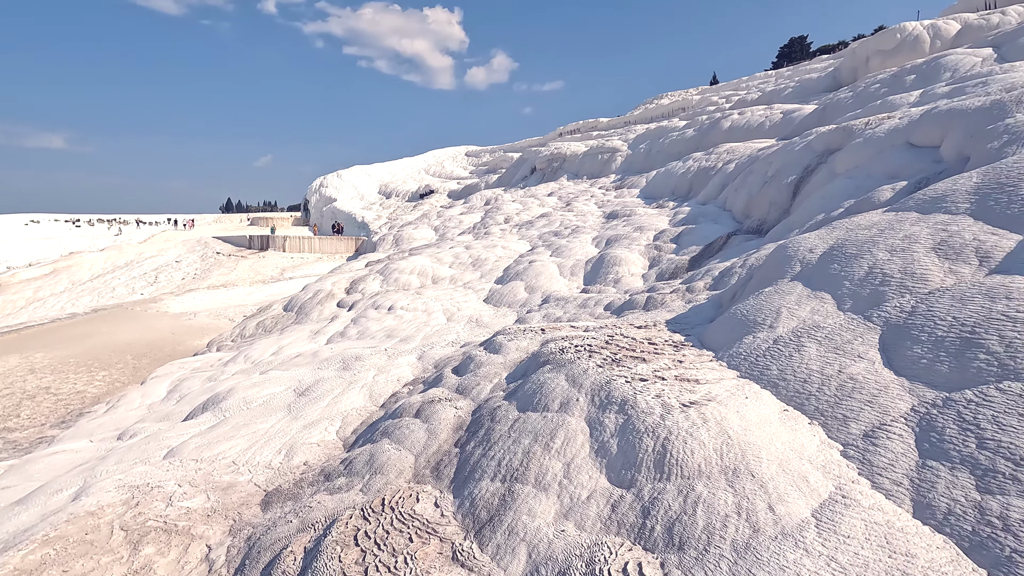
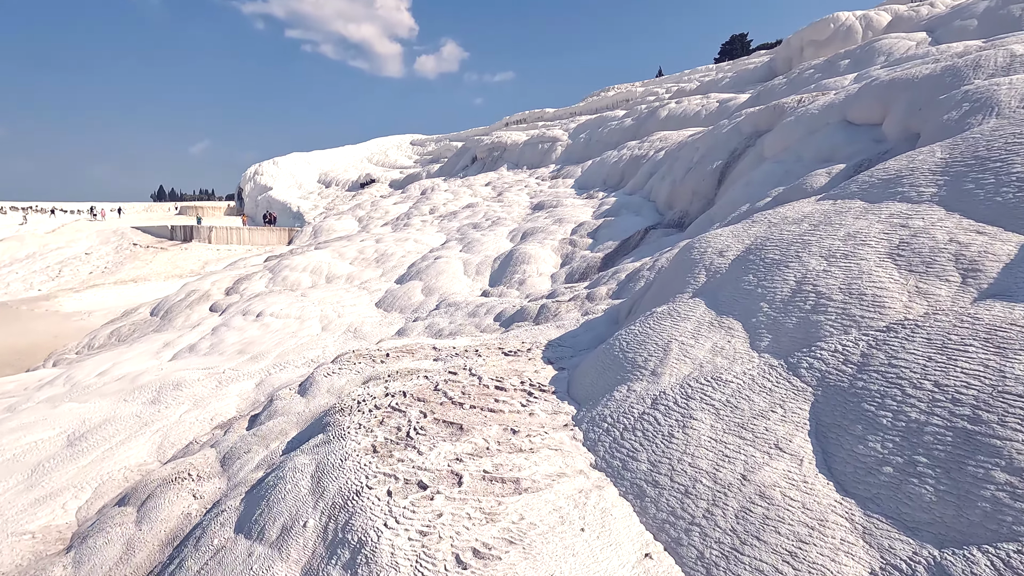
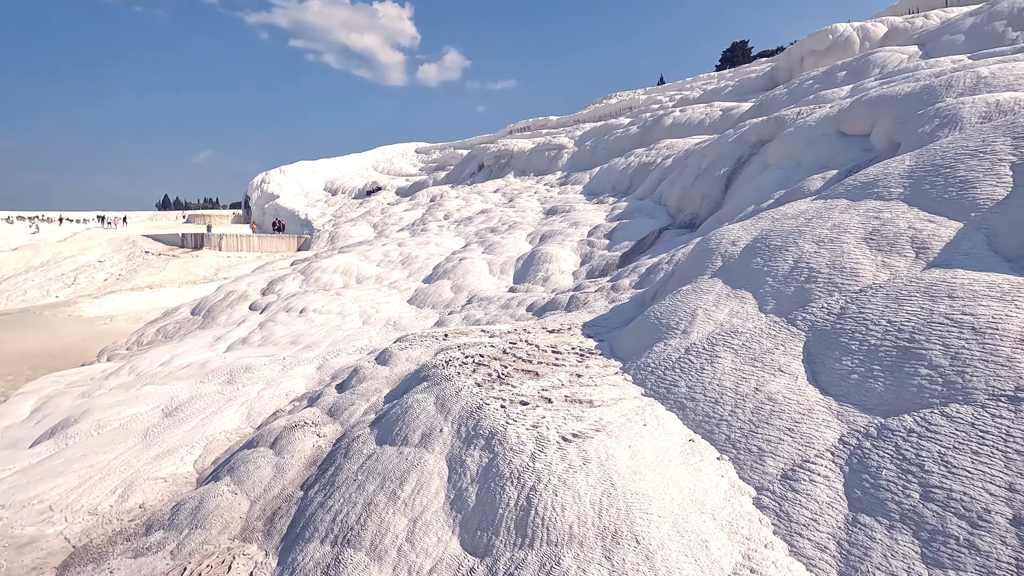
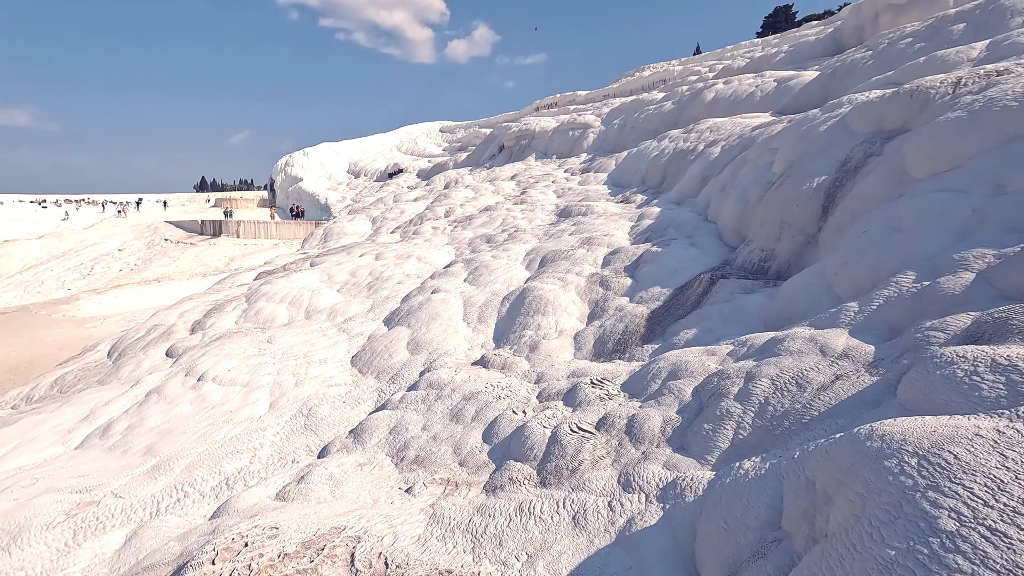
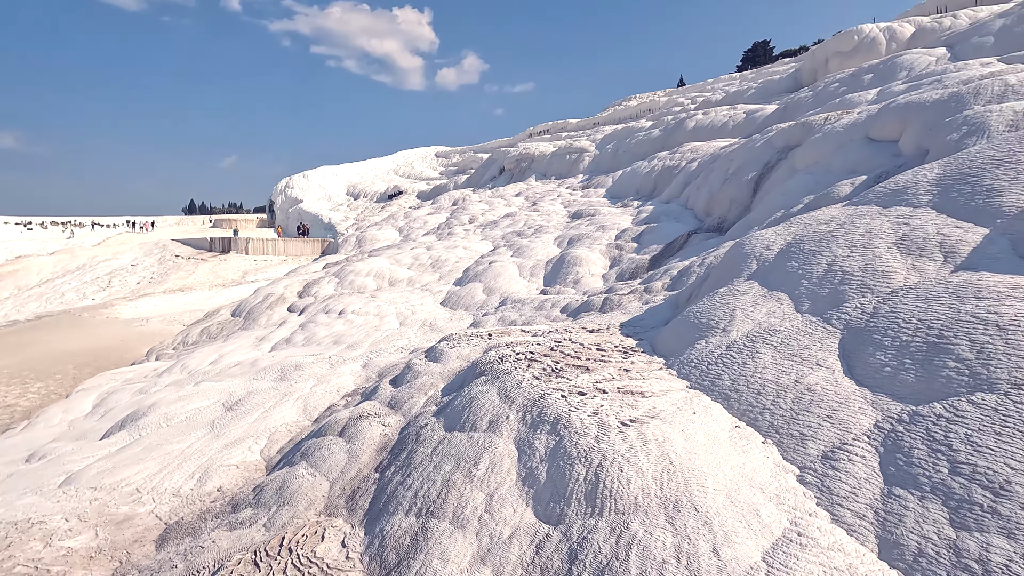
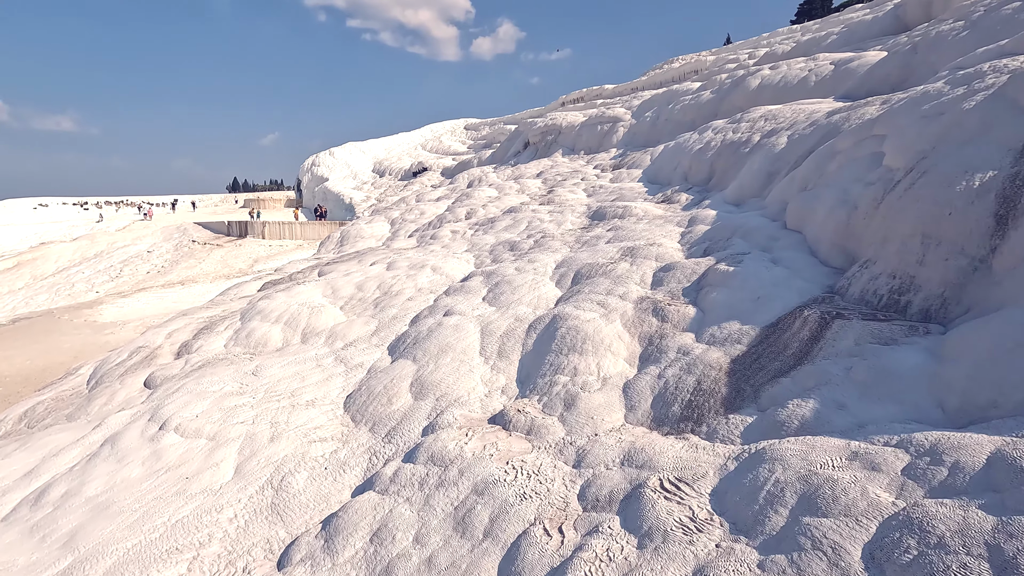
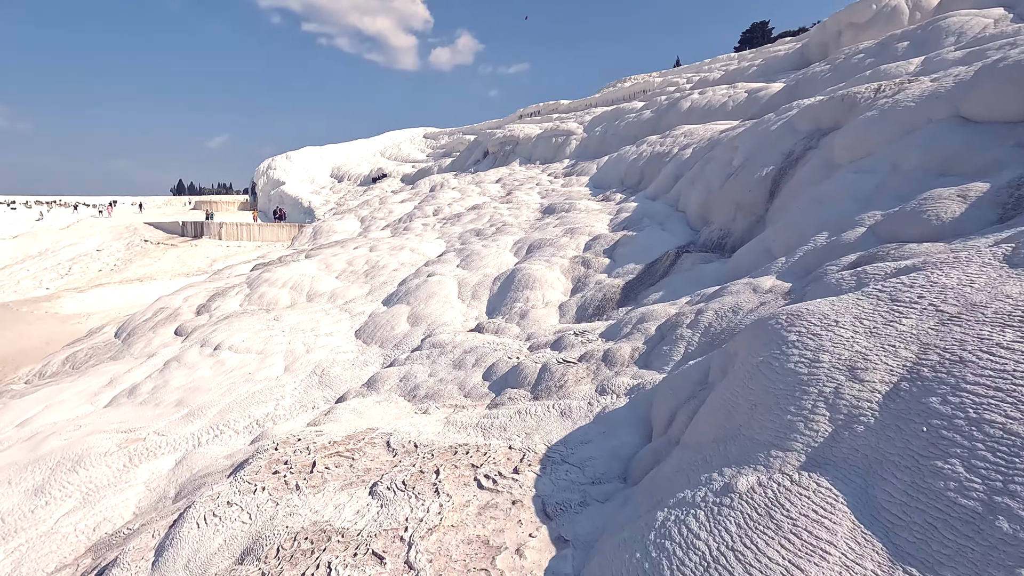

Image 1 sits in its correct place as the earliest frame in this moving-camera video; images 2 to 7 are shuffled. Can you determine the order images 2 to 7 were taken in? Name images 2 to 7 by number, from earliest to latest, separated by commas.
5, 3, 2, 7, 4, 6
